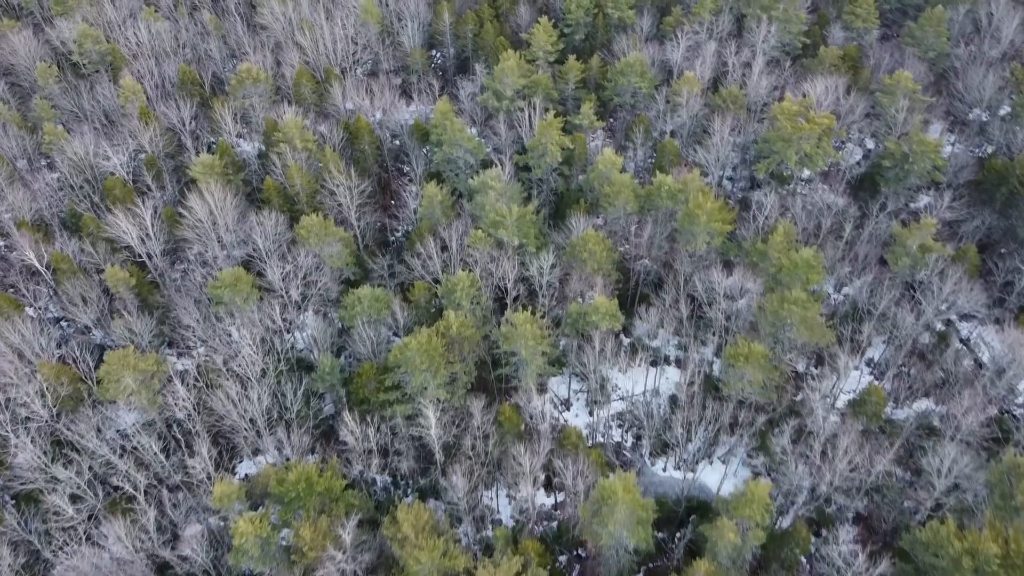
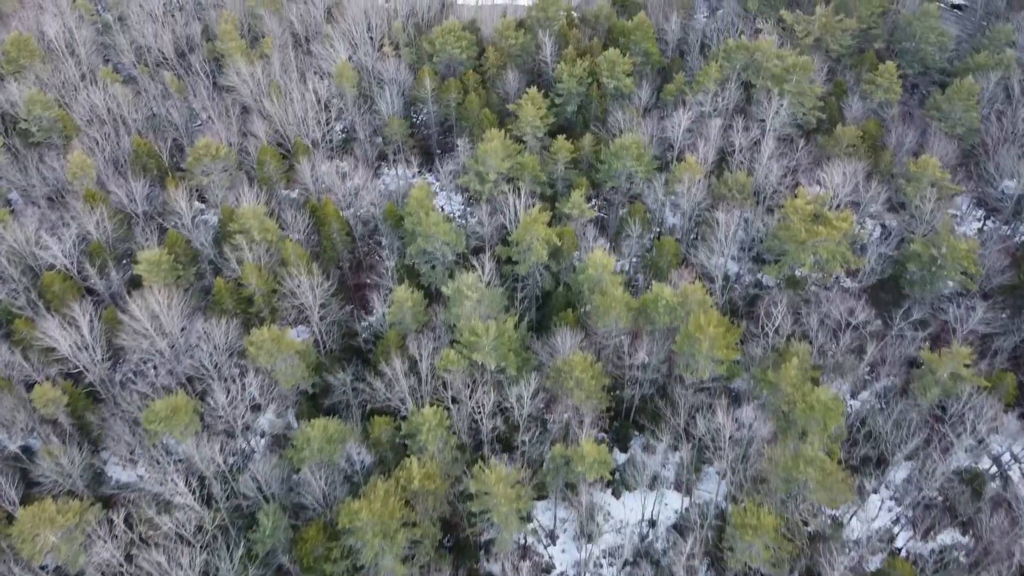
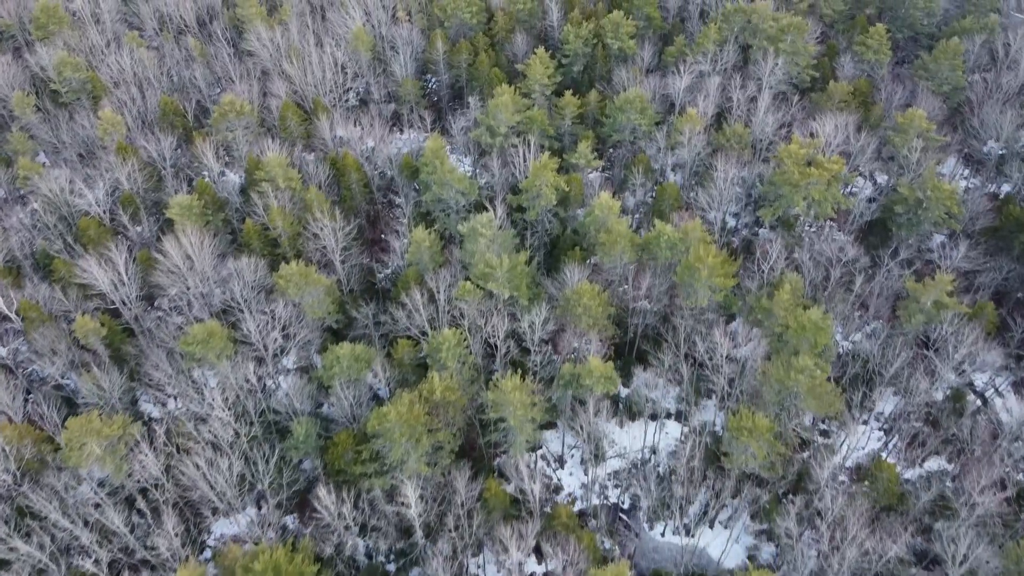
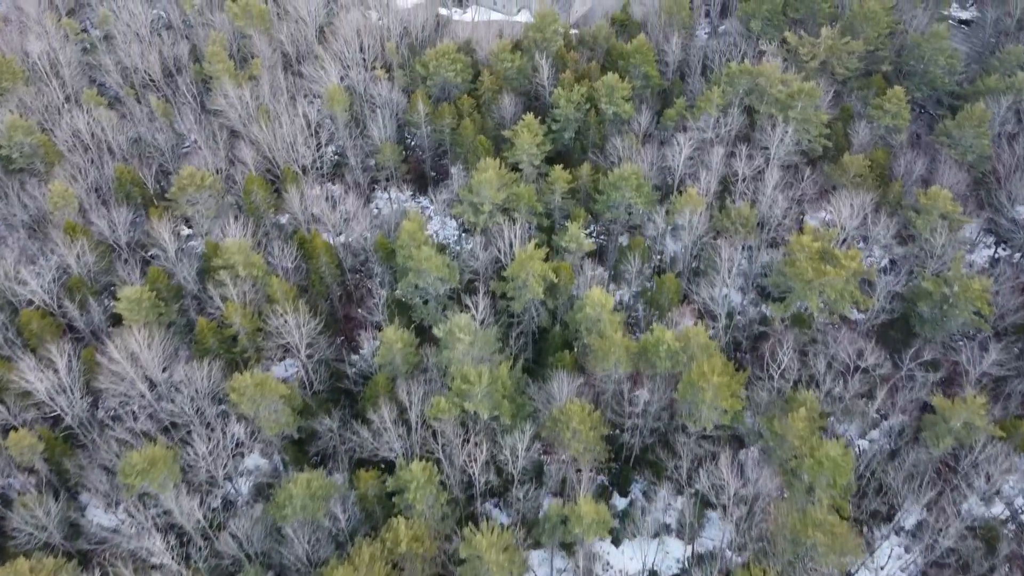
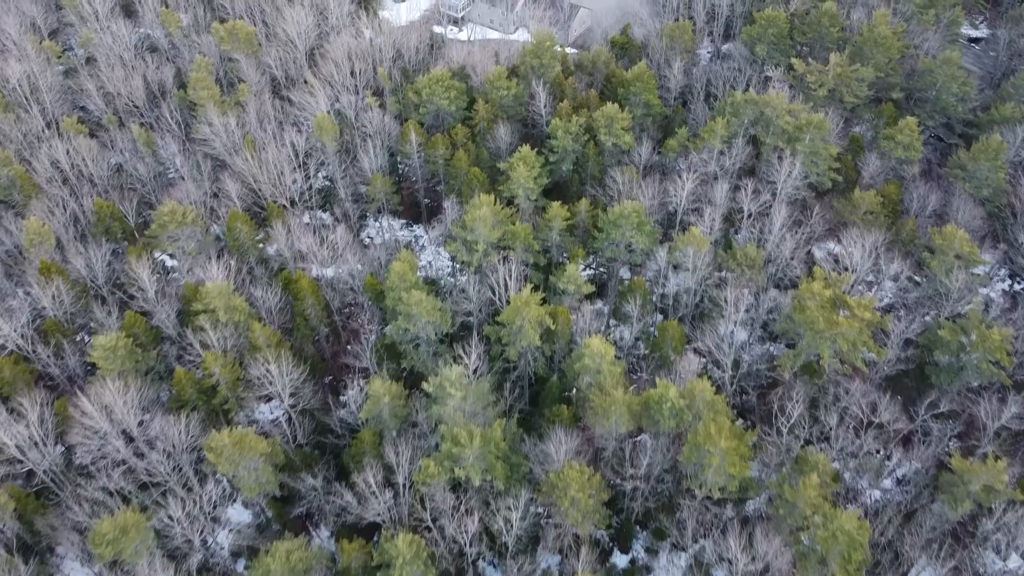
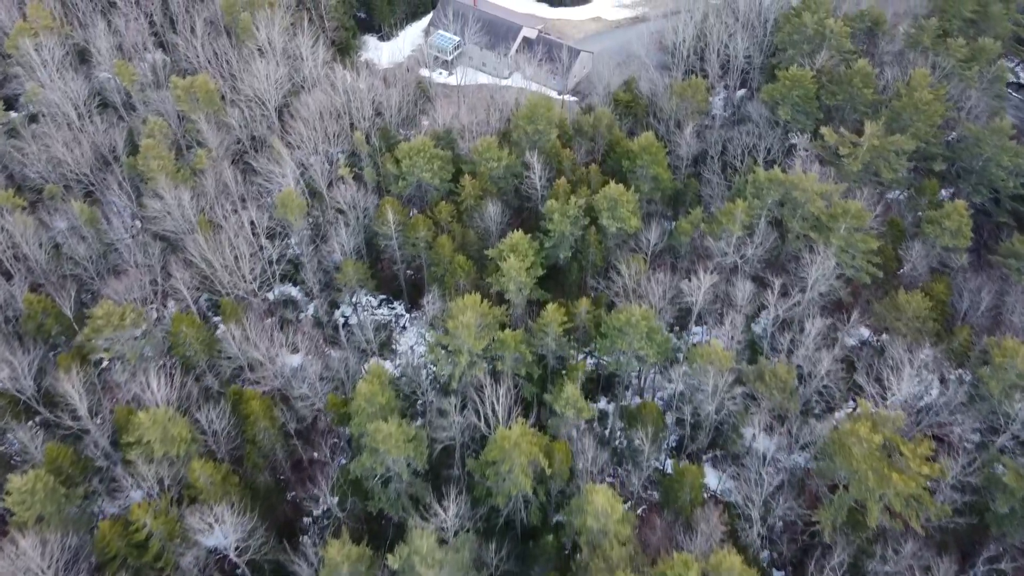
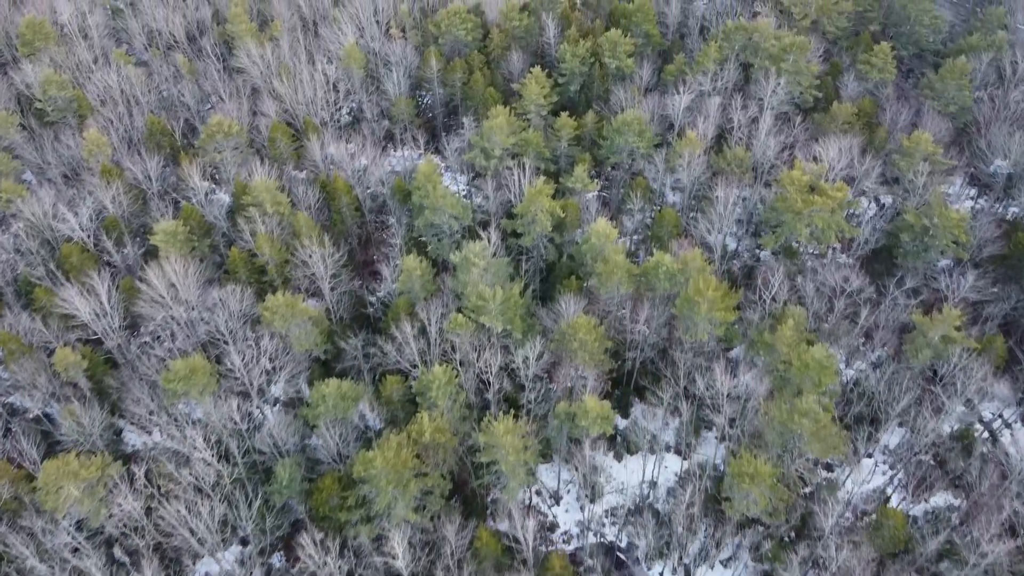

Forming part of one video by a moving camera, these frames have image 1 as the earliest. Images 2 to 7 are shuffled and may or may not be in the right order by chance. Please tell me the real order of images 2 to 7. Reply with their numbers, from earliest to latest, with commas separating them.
3, 7, 2, 4, 5, 6
